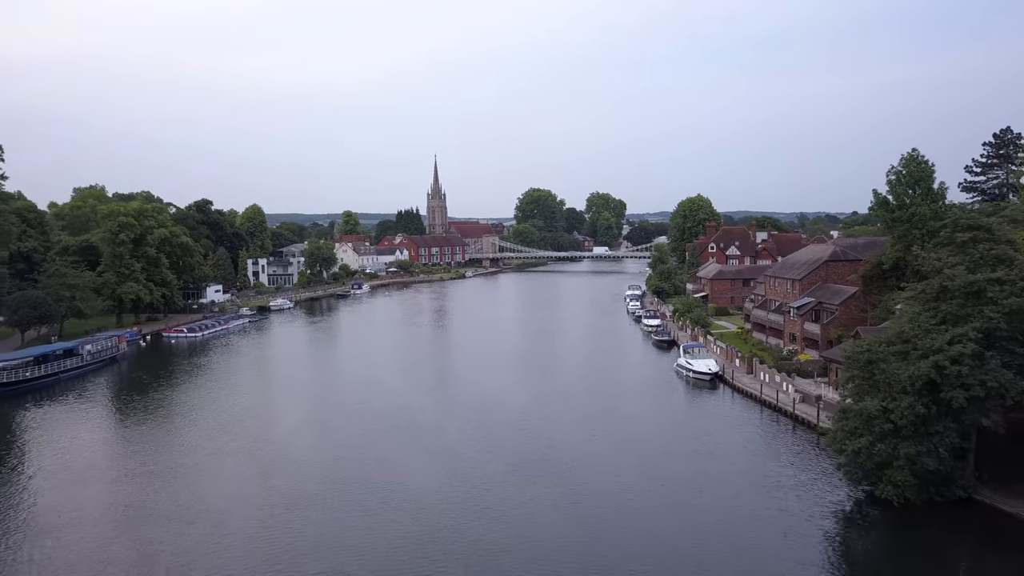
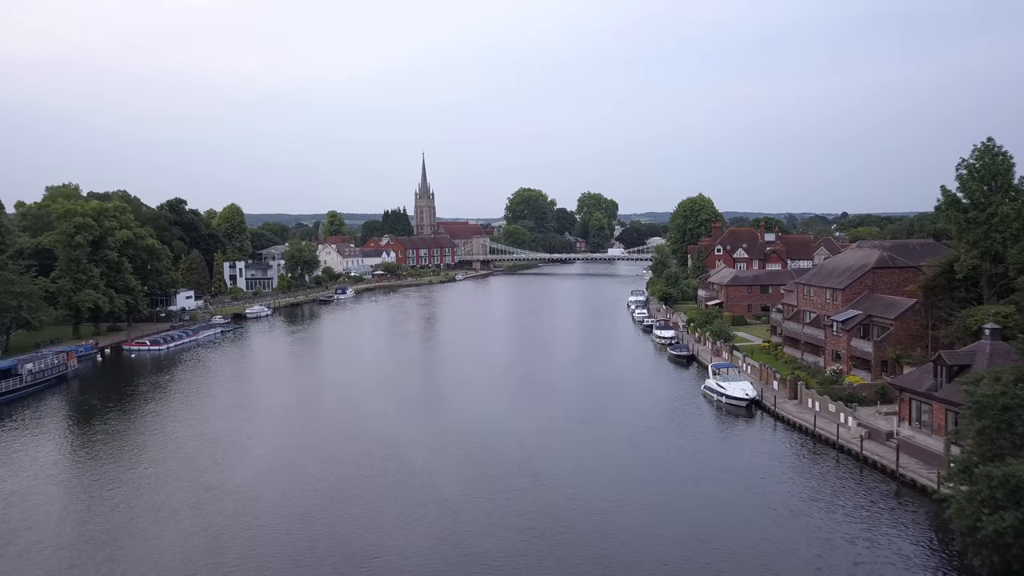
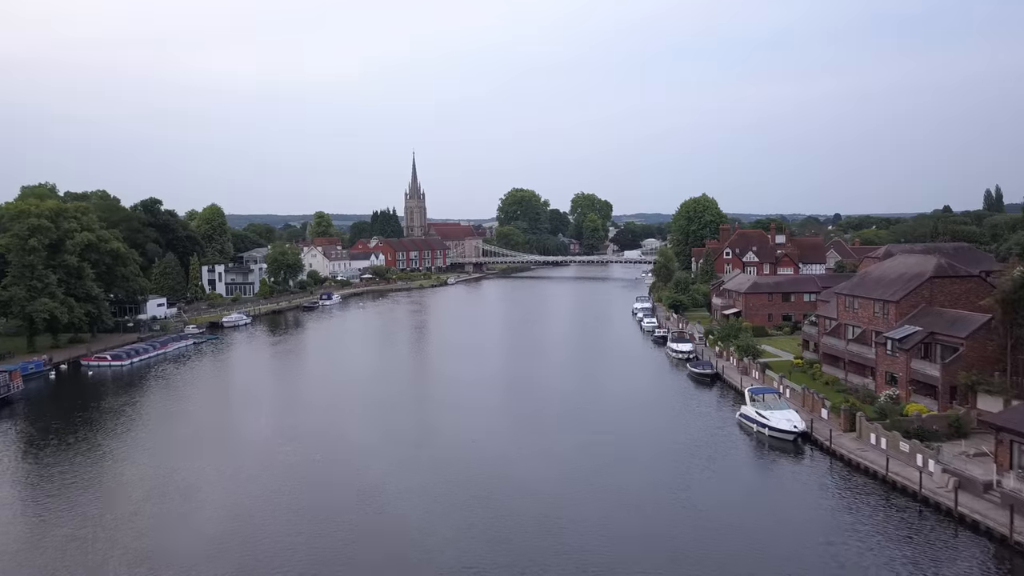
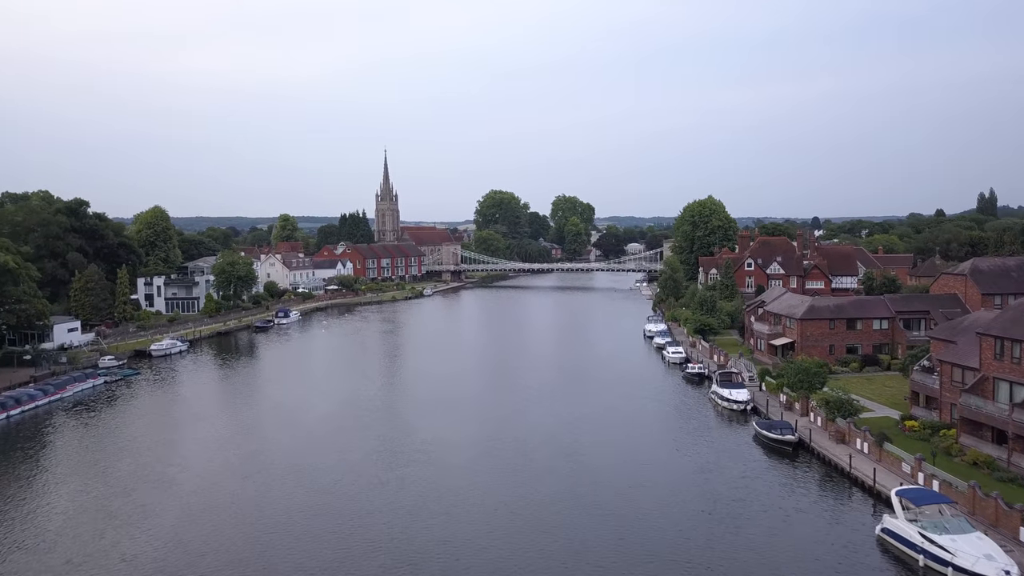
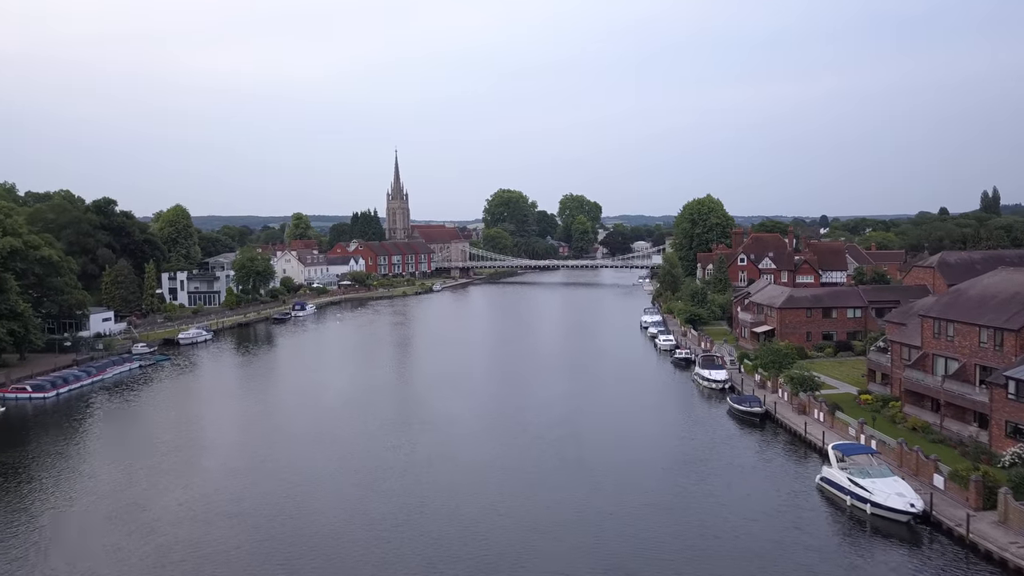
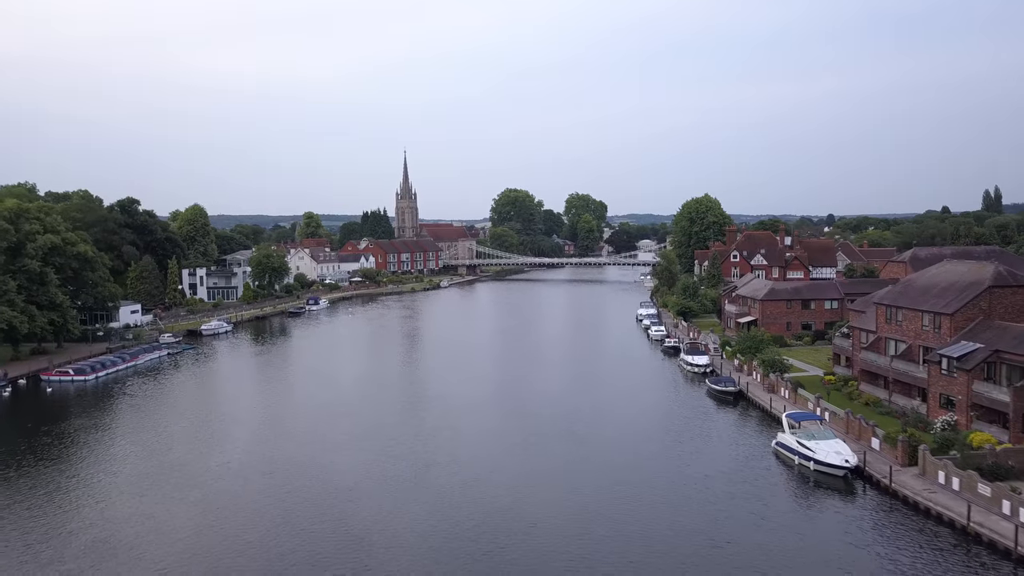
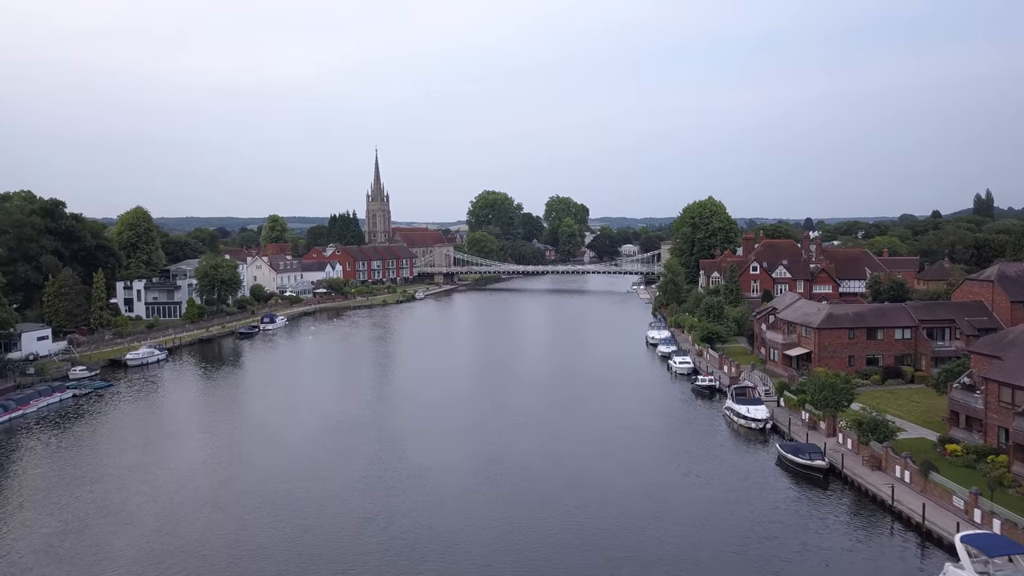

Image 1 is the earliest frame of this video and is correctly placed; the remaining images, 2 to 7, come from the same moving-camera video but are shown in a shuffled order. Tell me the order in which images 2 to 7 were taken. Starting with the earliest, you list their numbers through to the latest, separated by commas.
2, 3, 6, 5, 4, 7
